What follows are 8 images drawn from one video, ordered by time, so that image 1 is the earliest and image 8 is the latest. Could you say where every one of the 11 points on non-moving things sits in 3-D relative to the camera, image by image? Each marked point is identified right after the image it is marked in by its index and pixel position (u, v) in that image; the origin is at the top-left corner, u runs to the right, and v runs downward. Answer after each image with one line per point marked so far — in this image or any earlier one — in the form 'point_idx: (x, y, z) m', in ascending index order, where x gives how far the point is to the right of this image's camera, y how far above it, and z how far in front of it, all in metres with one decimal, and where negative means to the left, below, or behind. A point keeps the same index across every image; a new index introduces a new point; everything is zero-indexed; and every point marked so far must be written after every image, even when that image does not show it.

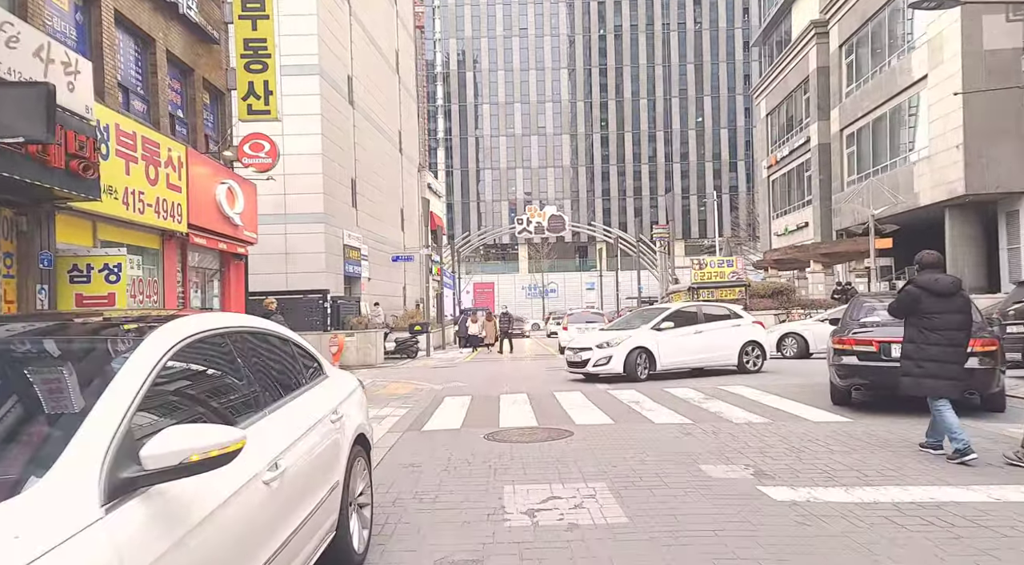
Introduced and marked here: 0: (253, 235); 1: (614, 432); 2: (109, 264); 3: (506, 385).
0: (-6.2, +1.1, +17.7) m
1: (+1.1, -1.6, +7.8) m
2: (-5.6, +0.3, +10.3) m
3: (-0.1, -2.2, +15.1) m
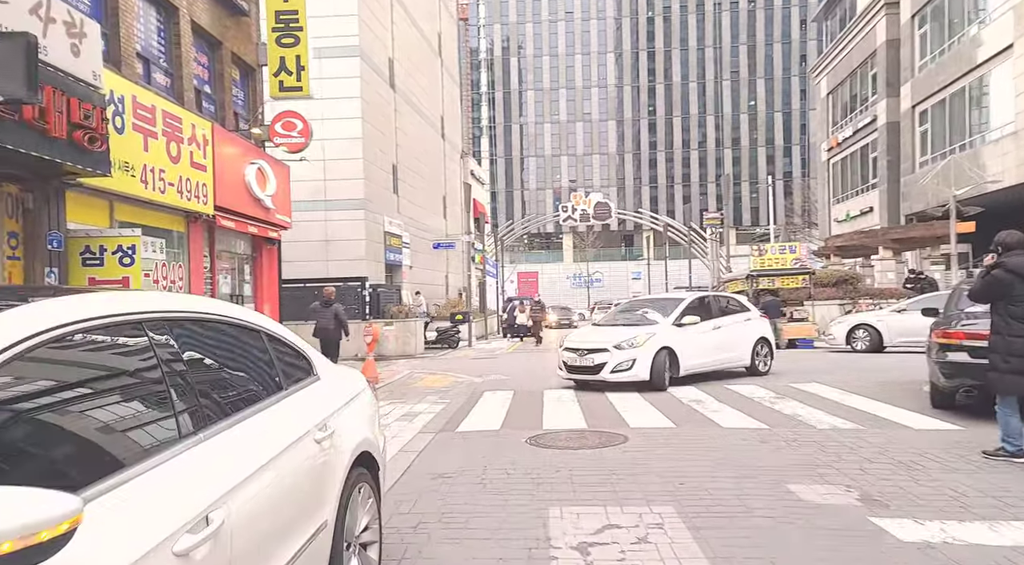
0: (-5.1, +1.4, +17.0) m
1: (+1.5, -1.4, +6.7) m
2: (-5.0, +0.5, +9.5) m
3: (+0.7, -1.9, +14.1) m
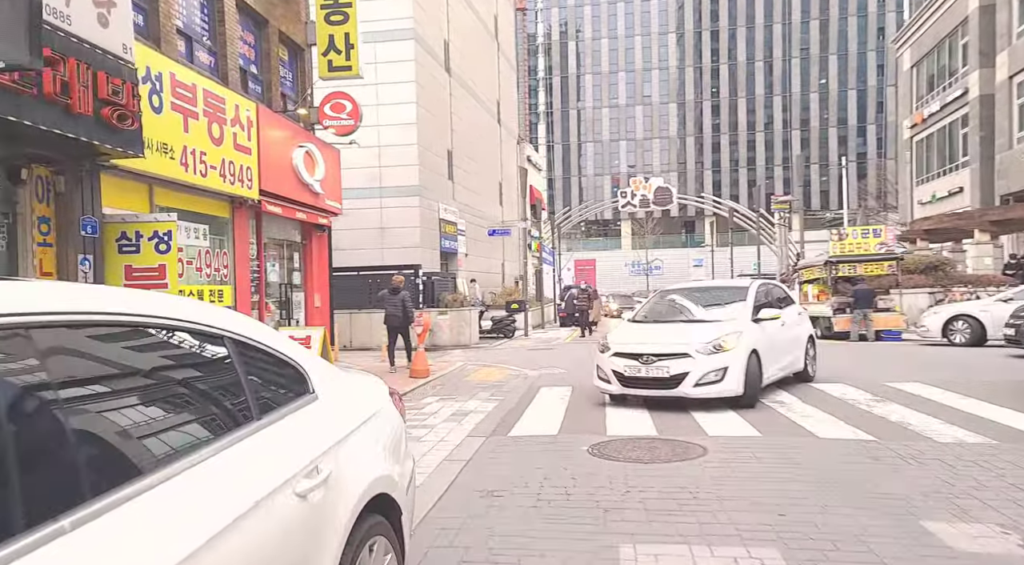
0: (-3.9, +1.7, +16.4) m
1: (+2.0, -1.3, +5.8) m
2: (-4.3, +0.6, +9.0) m
3: (+1.7, -1.7, +13.2) m
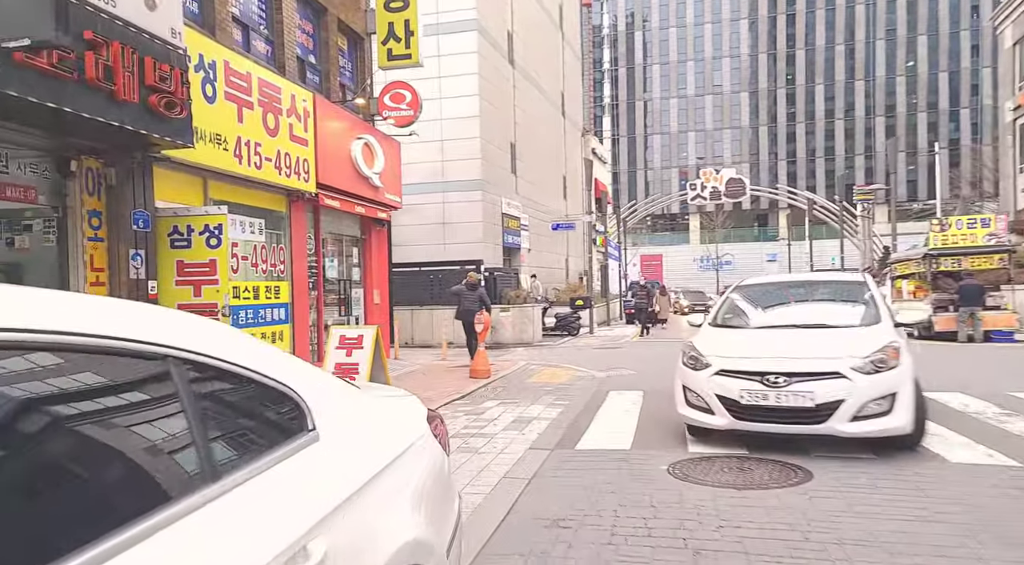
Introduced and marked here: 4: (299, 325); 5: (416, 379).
0: (-2.5, +1.8, +16.0) m
1: (+2.4, -1.3, +4.9) m
2: (-3.5, +0.7, +8.7) m
3: (+2.8, -1.6, +12.3) m
4: (-3.5, -0.7, +12.1) m
5: (-1.7, -1.7, +13.3) m
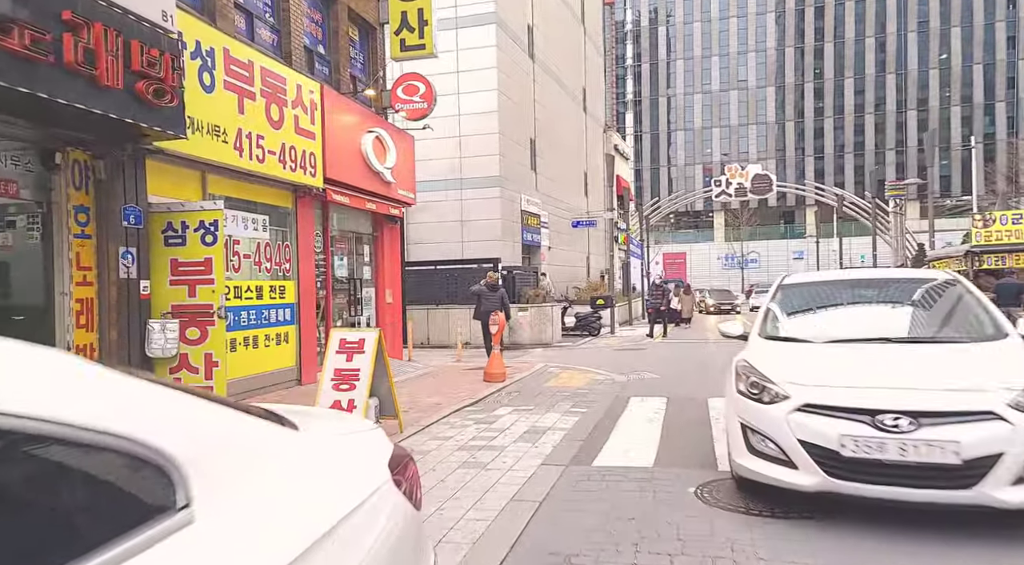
0: (-2.1, +1.8, +15.5) m
1: (+2.5, -1.3, +4.2) m
2: (-3.4, +0.7, +8.2) m
3: (+3.1, -1.6, +11.6) m
4: (-3.2, -0.7, +11.6) m
5: (-1.4, -1.7, +12.8) m
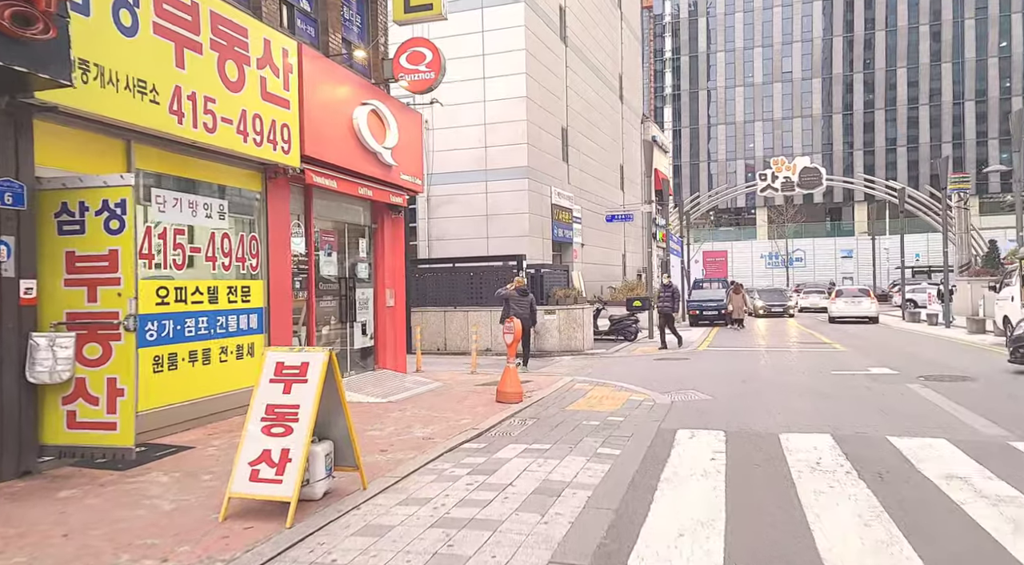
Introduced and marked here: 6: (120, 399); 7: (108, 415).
0: (-1.7, +1.8, +13.3) m
1: (+2.3, -1.3, +1.9) m
2: (-3.3, +0.7, +6.1) m
3: (+3.3, -1.6, +9.3) m
4: (-3.0, -0.7, +9.5) m
5: (-1.2, -1.7, +10.6) m
6: (-3.2, -0.9, +6.0) m
7: (-3.3, -1.1, +6.0) m
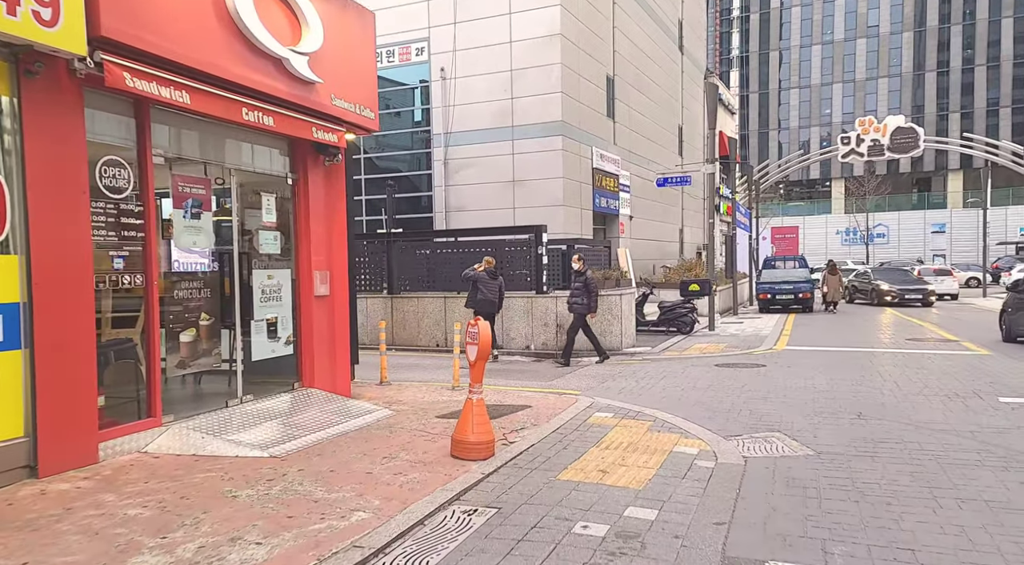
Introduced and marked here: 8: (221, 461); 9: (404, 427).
0: (-1.8, +2.1, +9.1) m
1: (+1.3, -1.4, -2.5) m
2: (-4.0, +0.7, +2.1) m
3: (+2.8, -1.5, +4.7) m
4: (-3.4, -0.5, +5.5) m
5: (-1.5, -1.5, +6.5) m
6: (-3.9, -0.9, +2.0) m
7: (-4.0, -1.0, +2.0) m
8: (-2.5, -1.5, +6.2) m
9: (-1.1, -1.5, +7.6) m
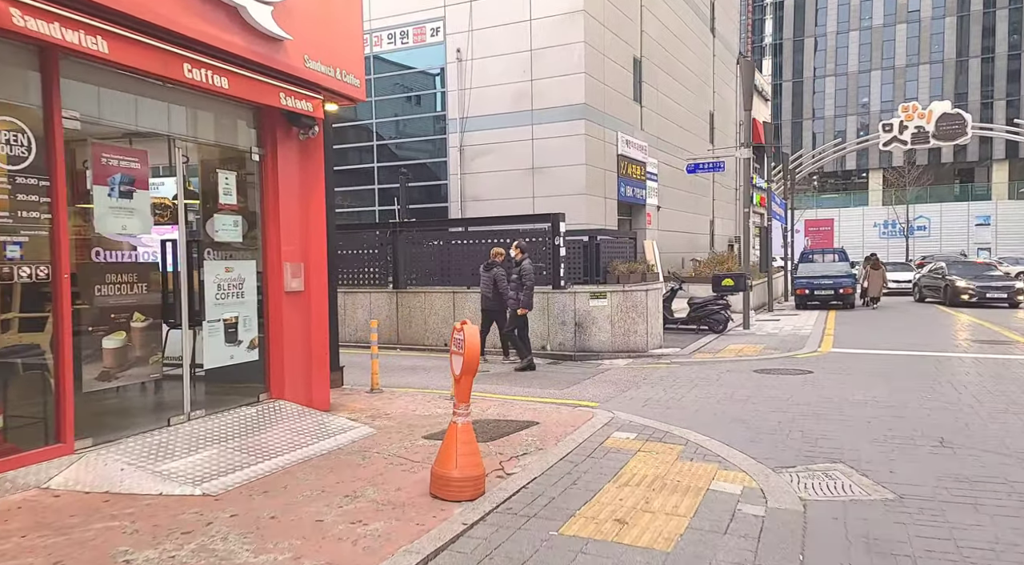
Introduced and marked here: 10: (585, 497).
0: (-1.7, +2.2, +7.8) m
1: (+0.9, -1.4, -3.9) m
2: (-4.2, +0.8, +0.9) m
3: (+2.7, -1.5, +3.3) m
4: (-3.5, -0.5, +4.2) m
5: (-1.5, -1.5, +5.1) m
6: (-4.1, -0.9, +0.8) m
7: (-4.2, -1.0, +0.8) m
8: (-2.5, -1.5, +5.0) m
9: (-1.1, -1.4, +6.3) m
10: (+0.5, -1.5, +5.2) m
